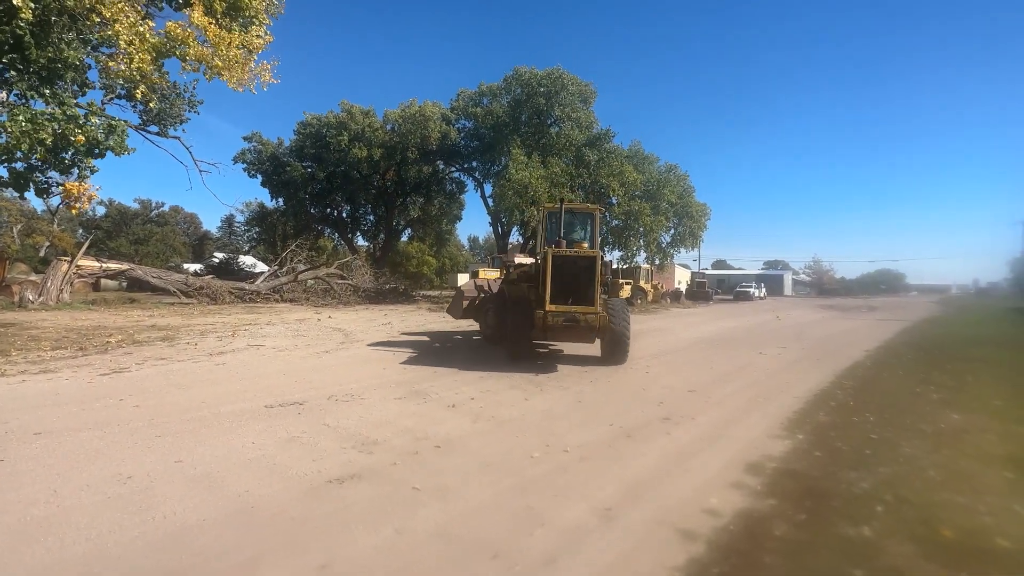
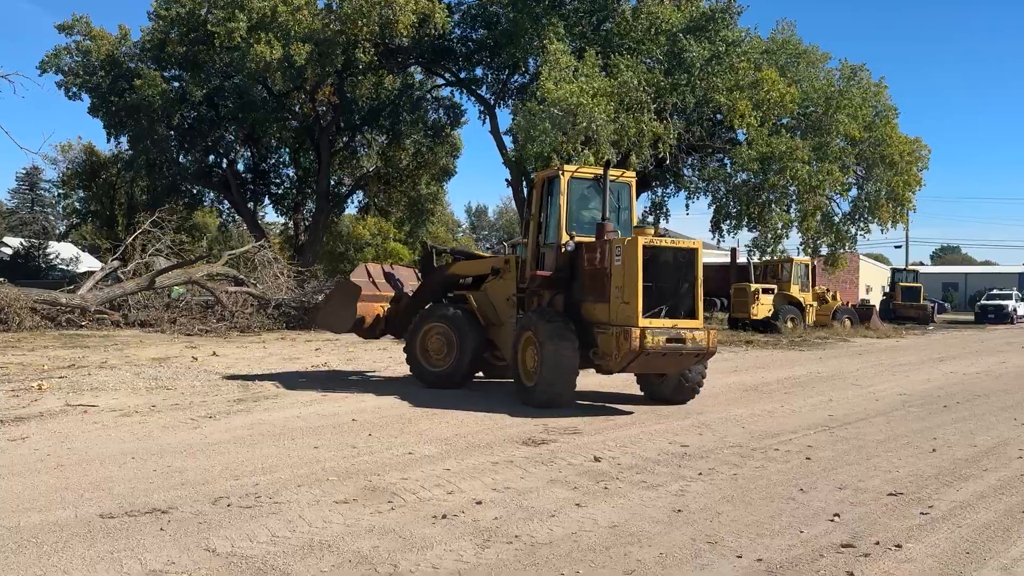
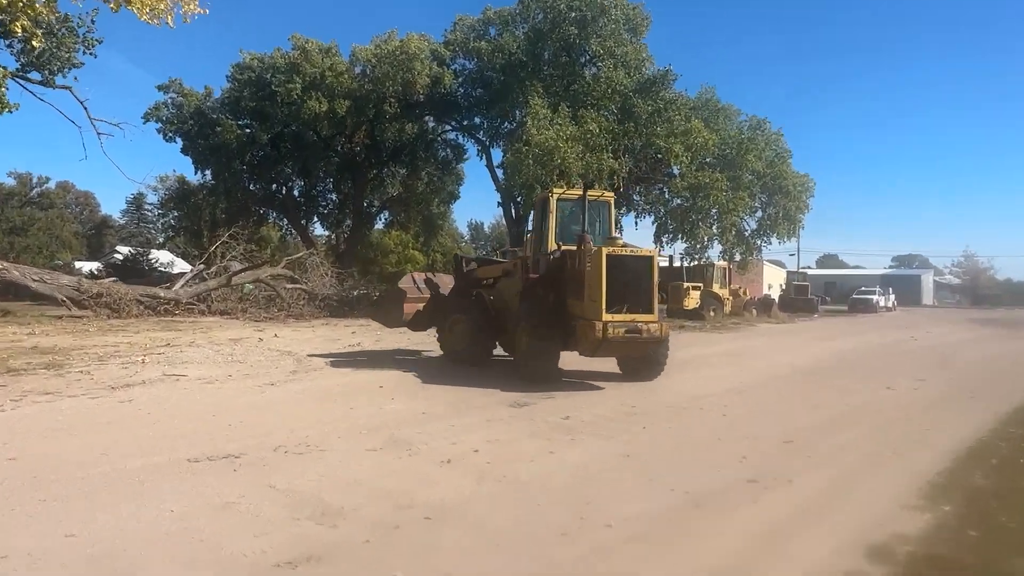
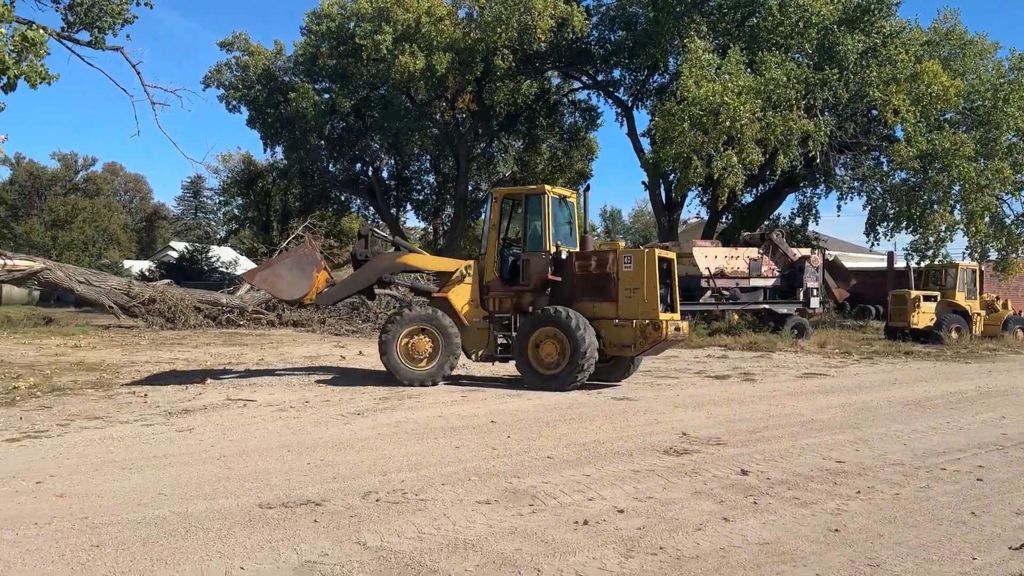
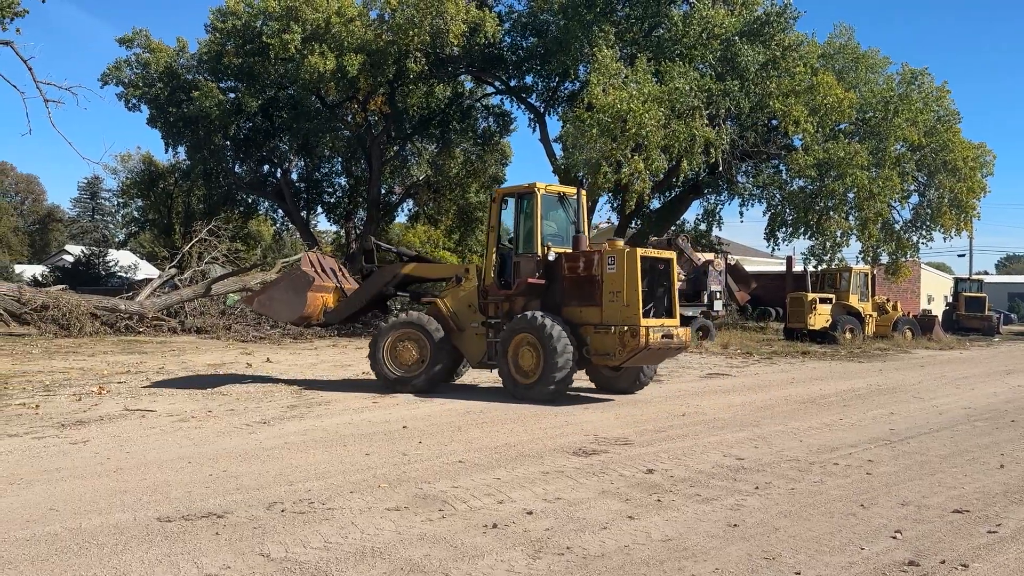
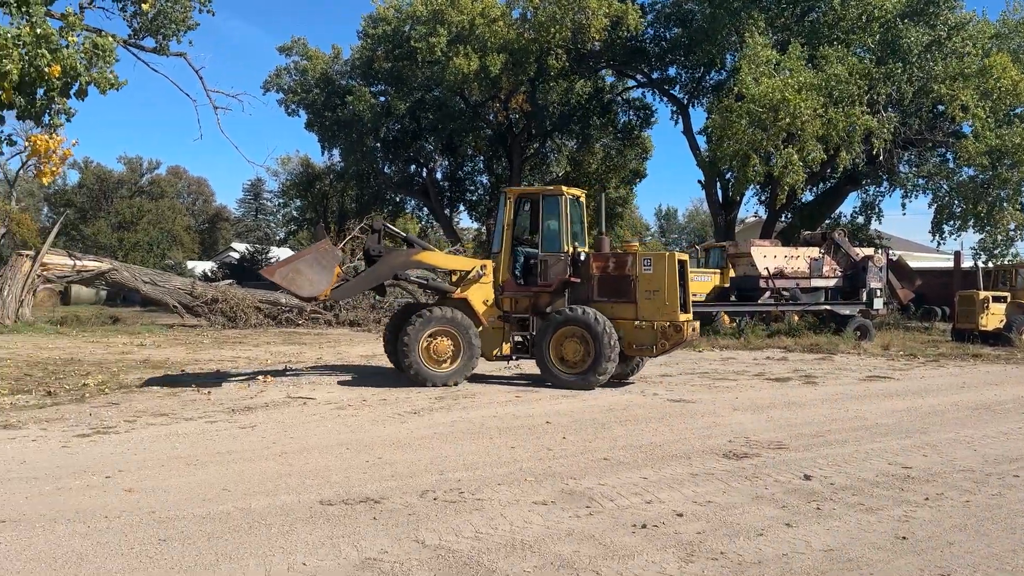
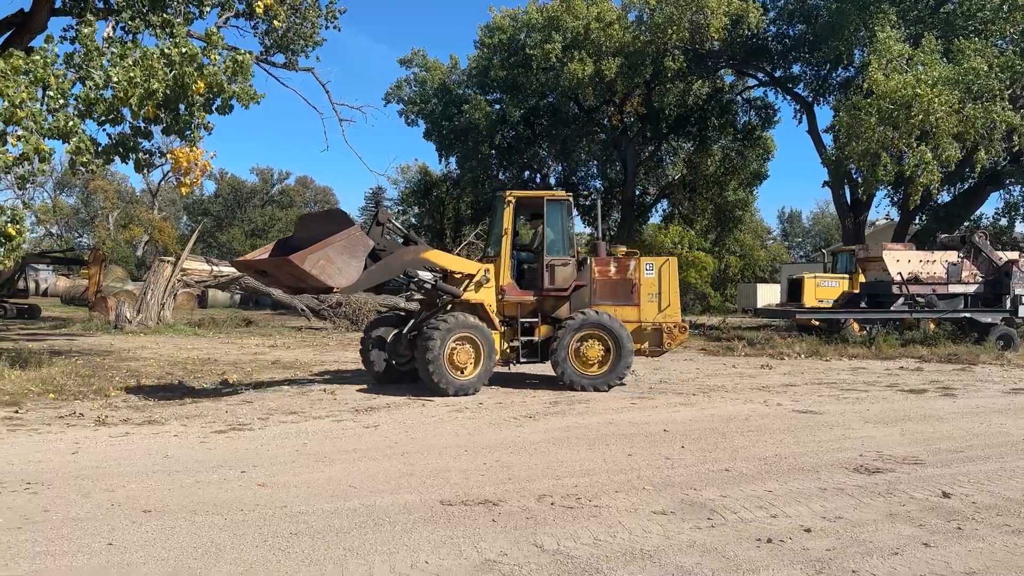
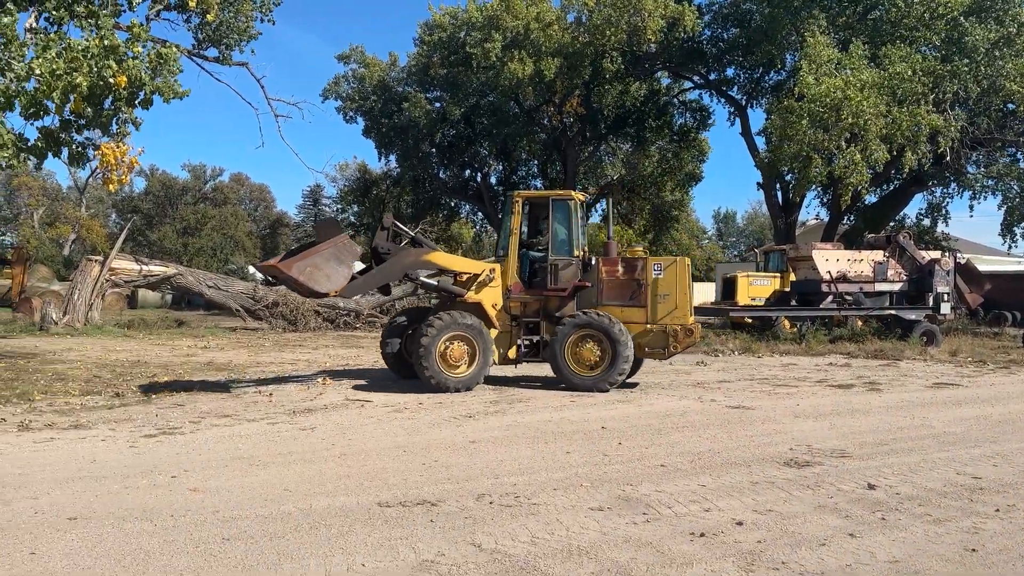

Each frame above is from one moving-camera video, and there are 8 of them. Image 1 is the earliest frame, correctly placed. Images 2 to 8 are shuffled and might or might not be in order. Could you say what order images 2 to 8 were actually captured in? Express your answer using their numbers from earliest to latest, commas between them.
3, 2, 5, 4, 6, 8, 7
